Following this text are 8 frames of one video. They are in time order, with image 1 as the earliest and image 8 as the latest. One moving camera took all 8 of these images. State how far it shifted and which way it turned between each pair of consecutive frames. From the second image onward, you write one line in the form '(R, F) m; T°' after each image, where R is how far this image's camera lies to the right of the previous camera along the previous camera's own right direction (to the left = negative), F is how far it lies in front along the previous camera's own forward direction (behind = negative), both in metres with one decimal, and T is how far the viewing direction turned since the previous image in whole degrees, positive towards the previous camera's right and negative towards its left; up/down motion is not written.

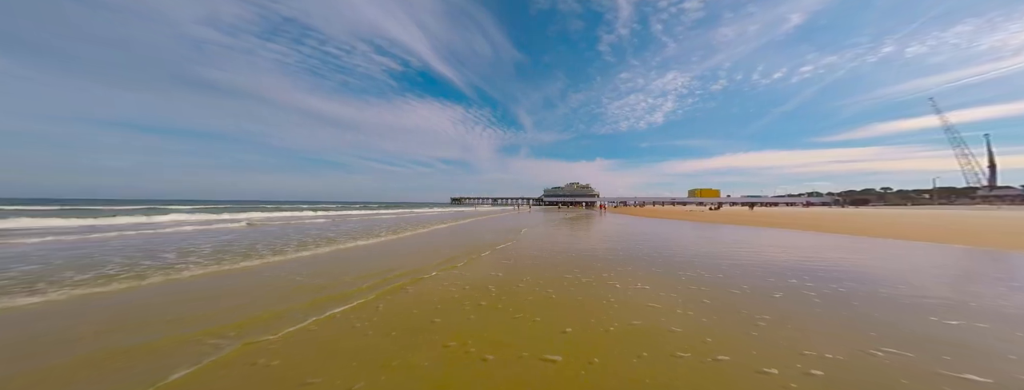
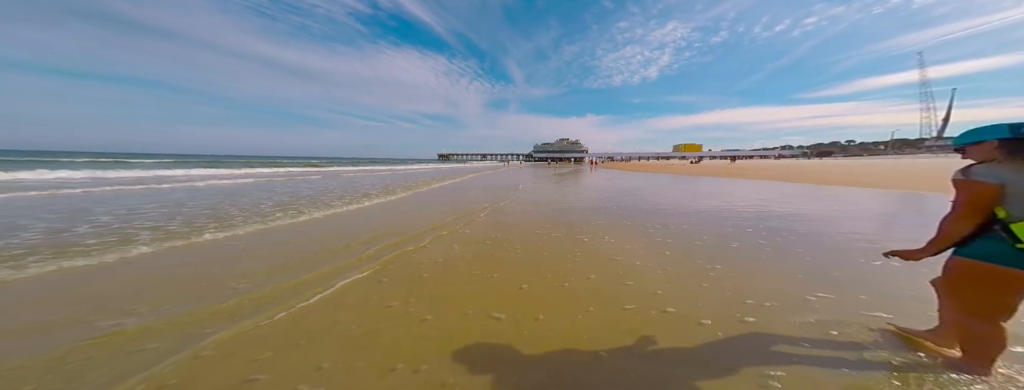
(+0.6, -0.2) m; +2°
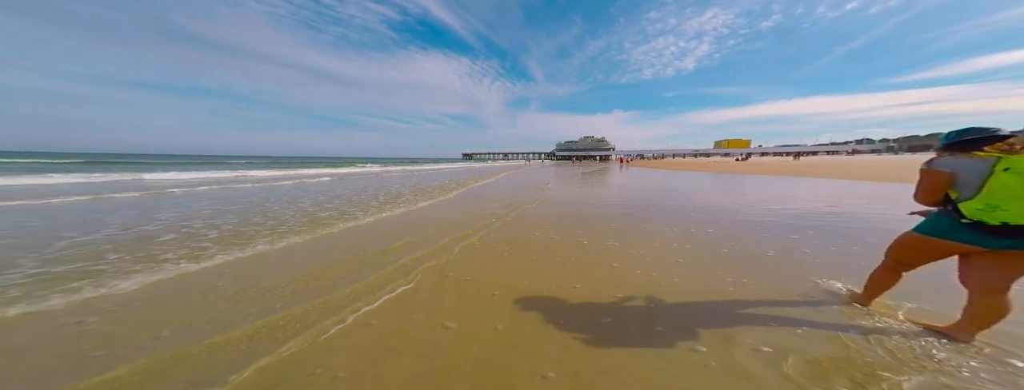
(-0.1, +0.1) m; -5°
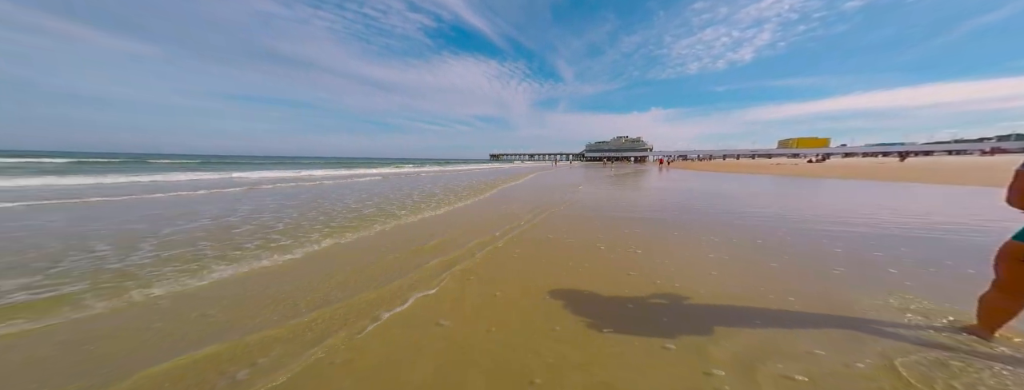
(-0.1, +0.1) m; -5°
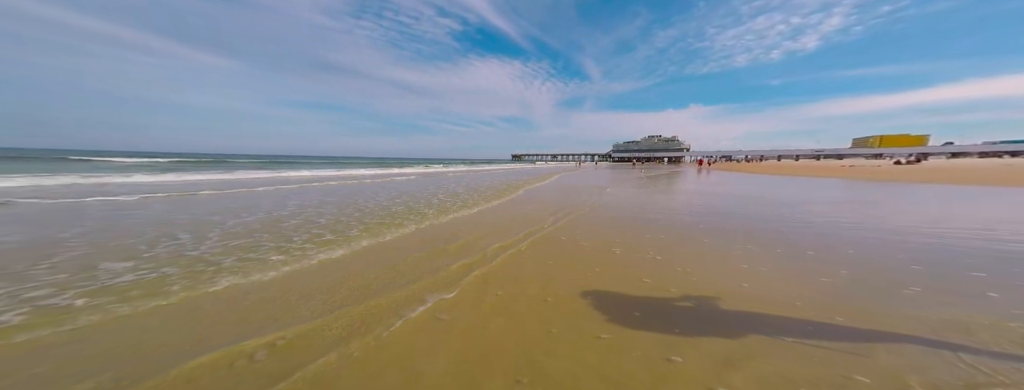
(-0.1, +0.1) m; -4°
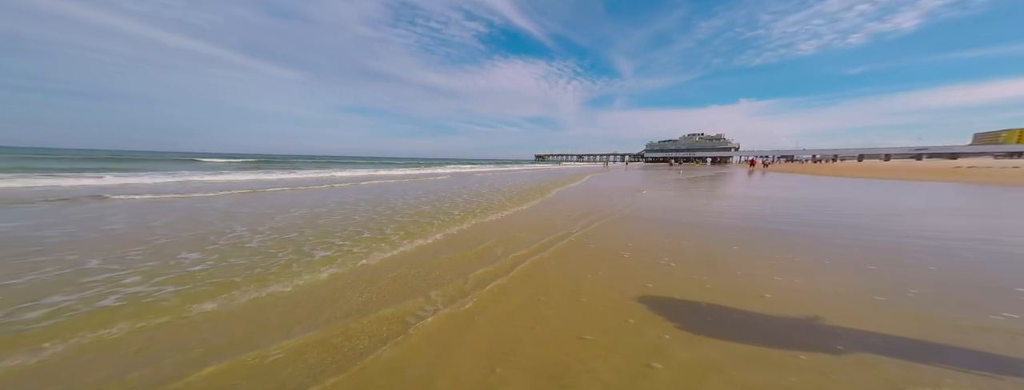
(-0.2, +0.2) m; -5°
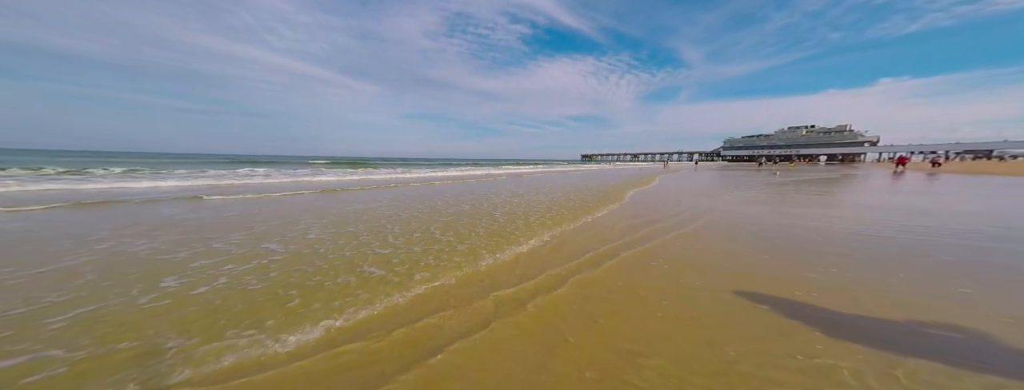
(-0.4, +0.4) m; -9°
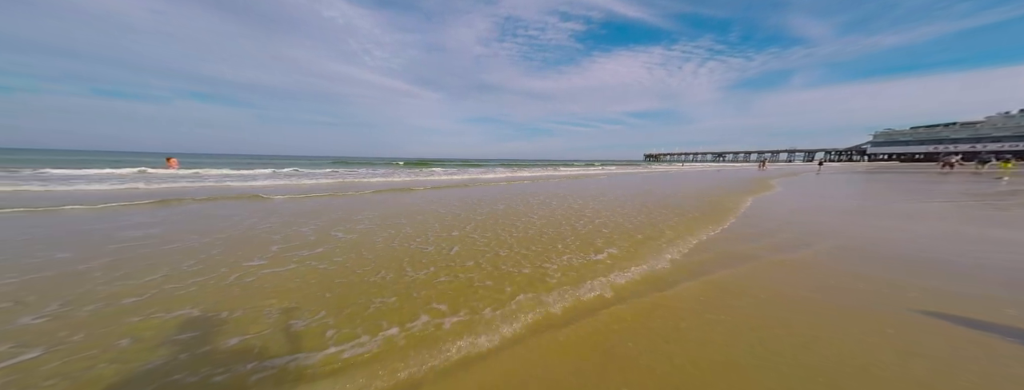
(-0.6, +0.7) m; -11°
